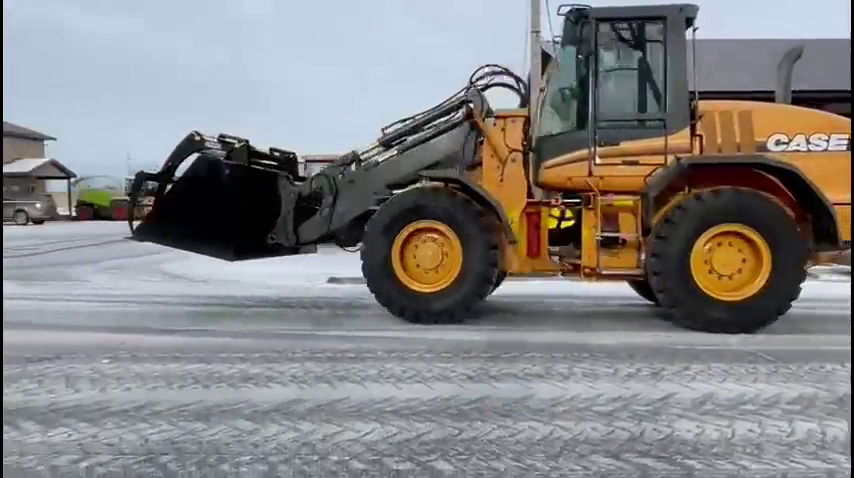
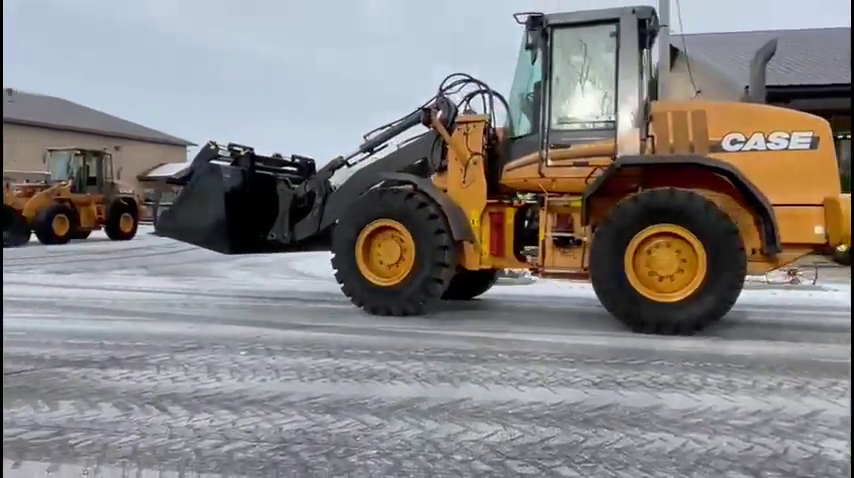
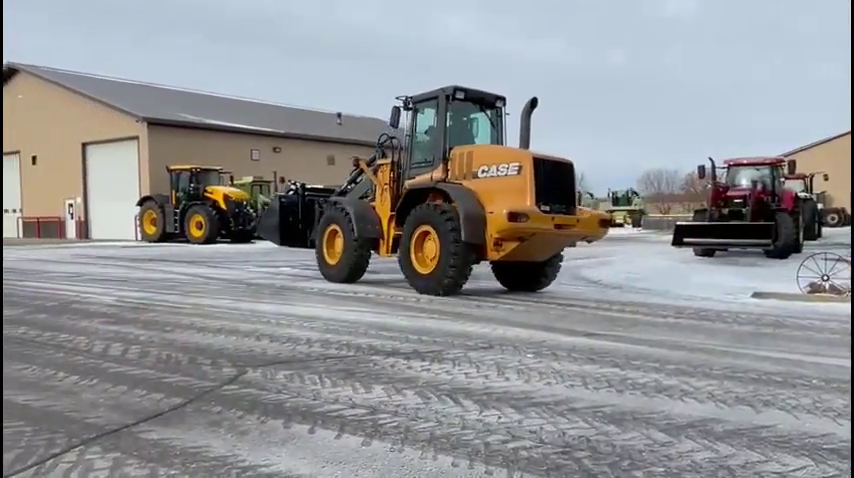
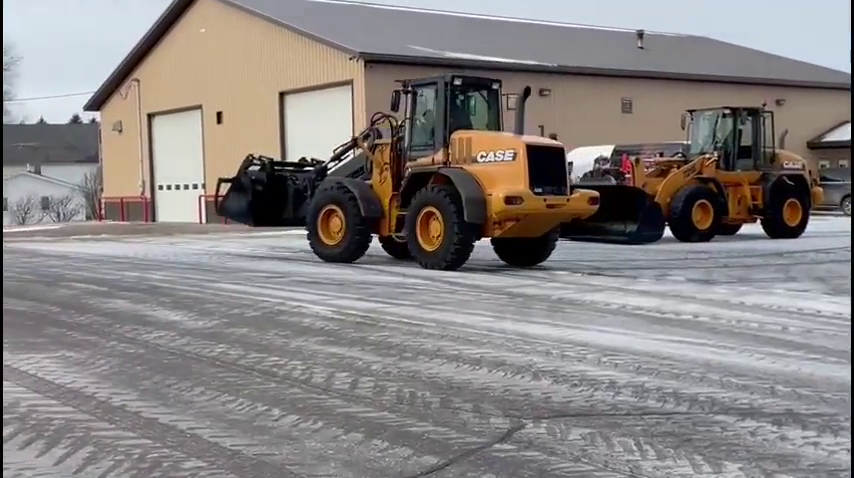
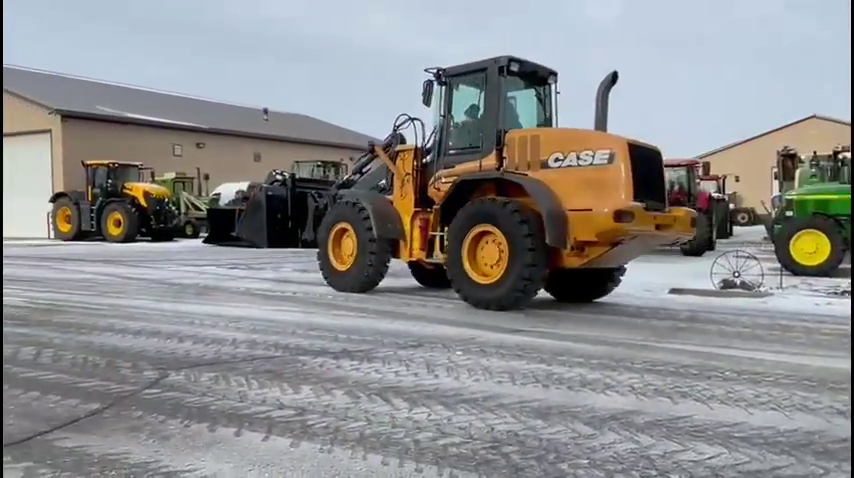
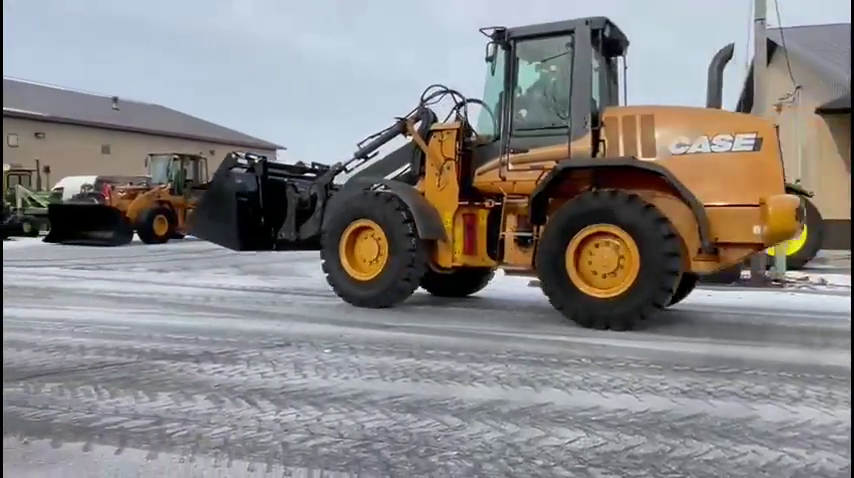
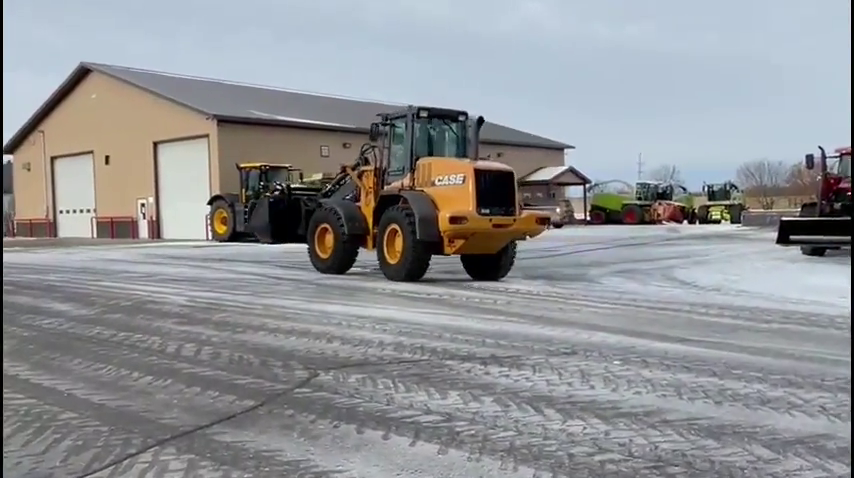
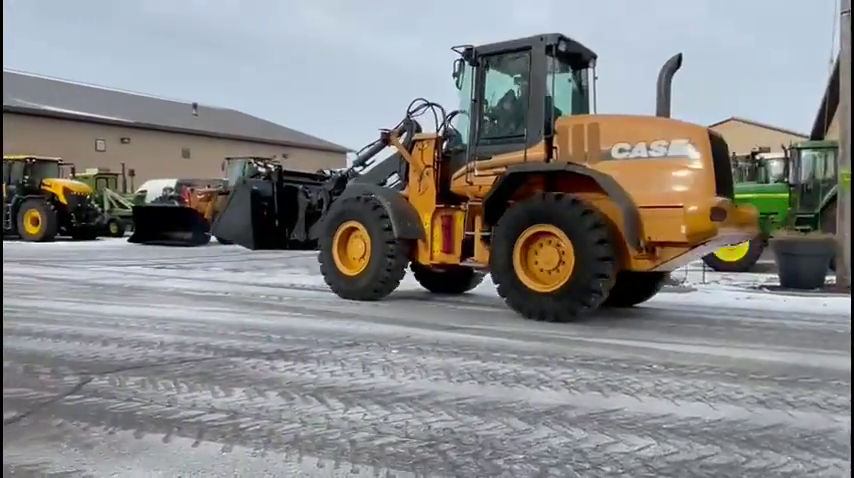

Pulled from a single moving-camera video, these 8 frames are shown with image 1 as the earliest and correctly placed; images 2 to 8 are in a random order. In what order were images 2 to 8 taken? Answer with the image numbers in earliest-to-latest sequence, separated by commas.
2, 6, 8, 5, 3, 7, 4
